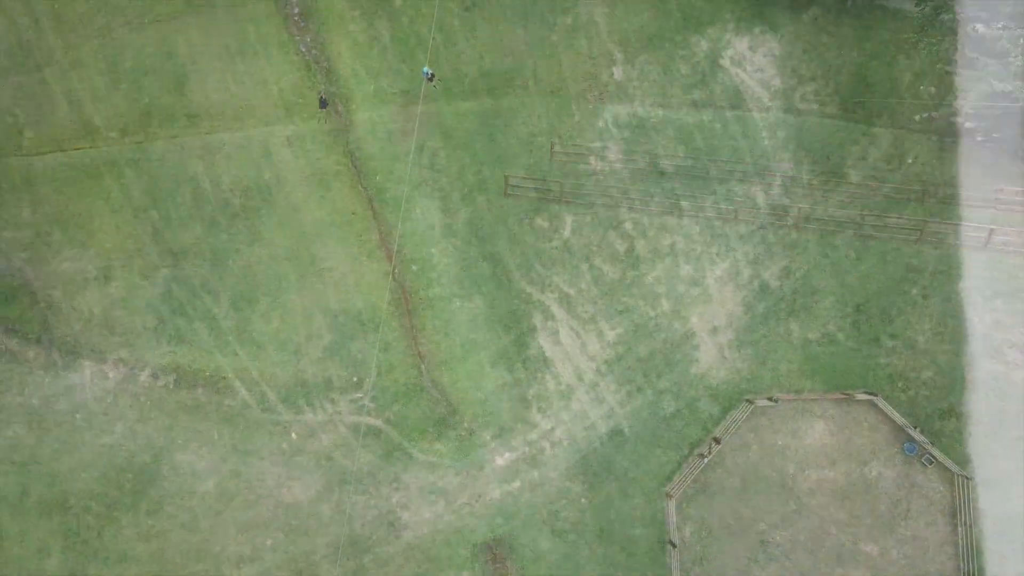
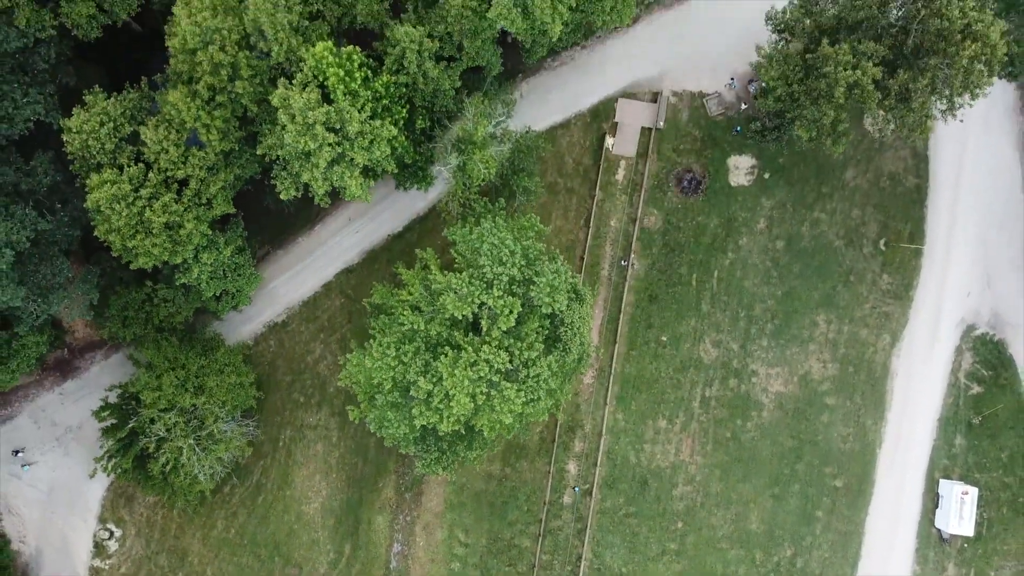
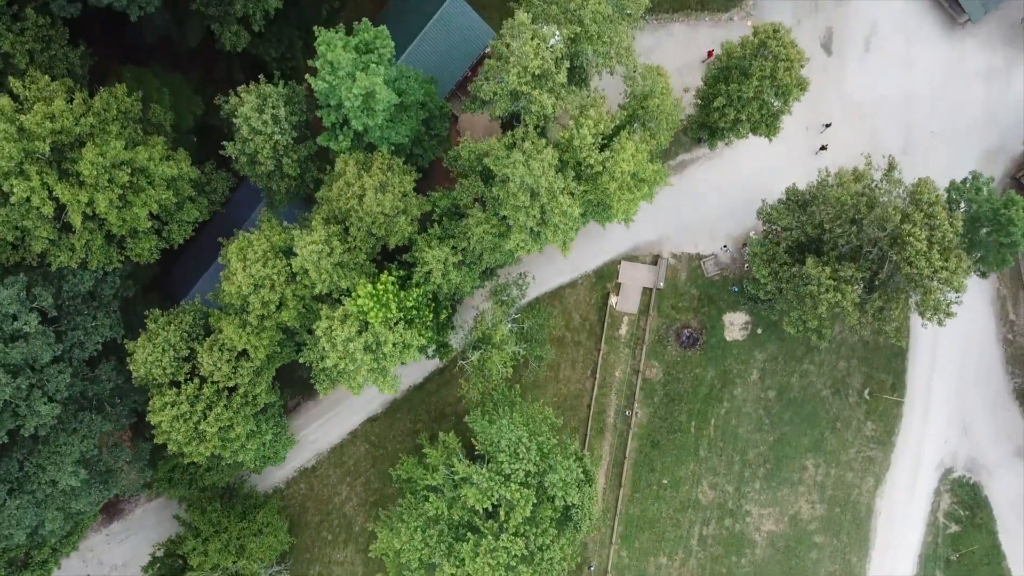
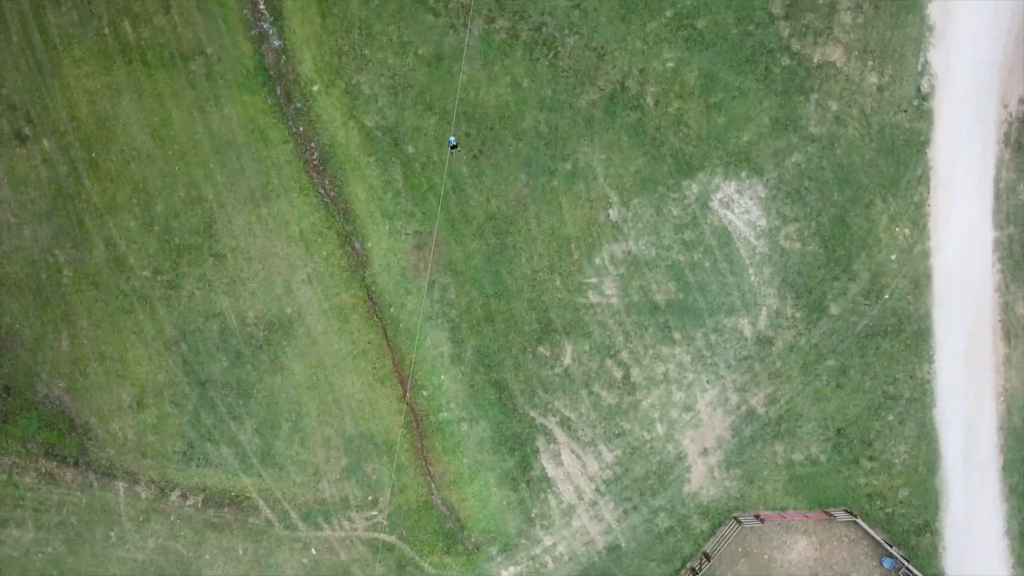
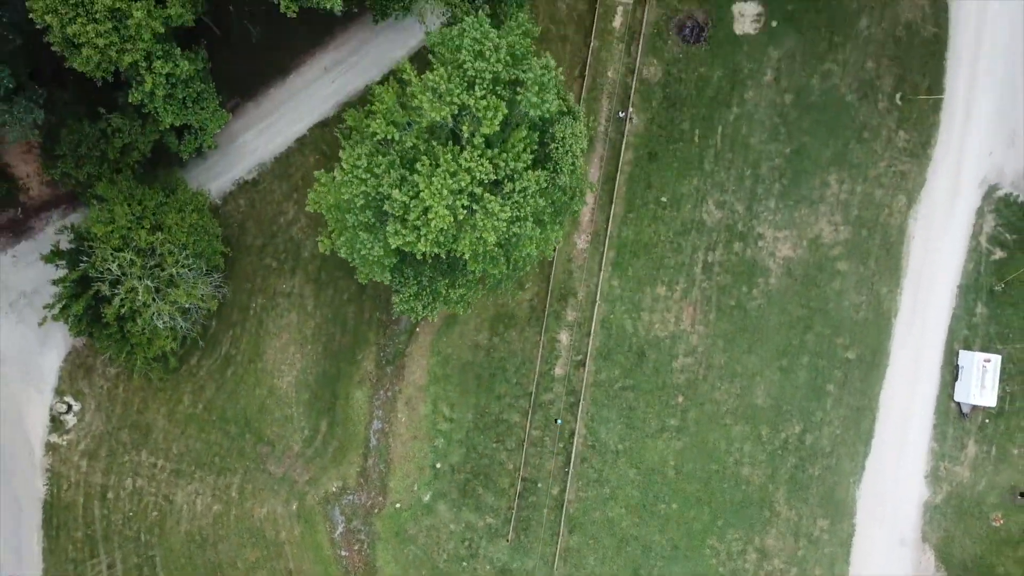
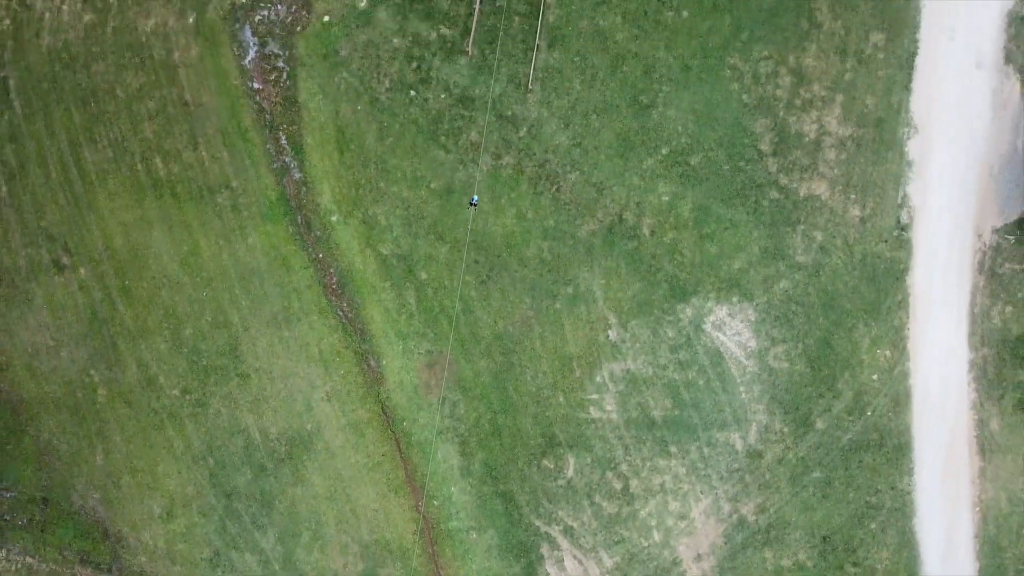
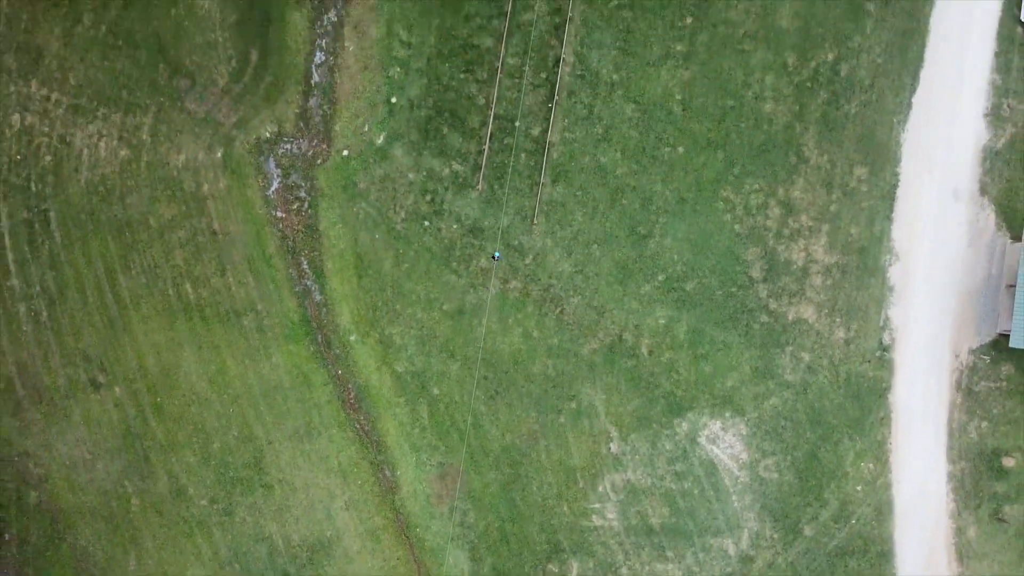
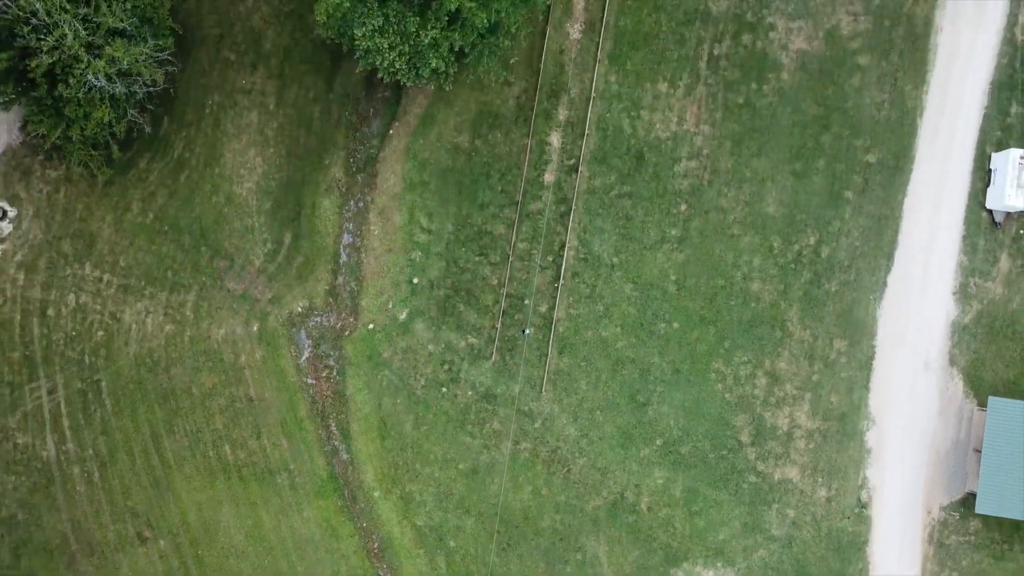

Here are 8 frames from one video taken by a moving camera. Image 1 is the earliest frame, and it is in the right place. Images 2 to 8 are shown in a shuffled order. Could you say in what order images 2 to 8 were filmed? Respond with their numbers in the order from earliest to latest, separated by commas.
4, 6, 7, 8, 5, 2, 3
